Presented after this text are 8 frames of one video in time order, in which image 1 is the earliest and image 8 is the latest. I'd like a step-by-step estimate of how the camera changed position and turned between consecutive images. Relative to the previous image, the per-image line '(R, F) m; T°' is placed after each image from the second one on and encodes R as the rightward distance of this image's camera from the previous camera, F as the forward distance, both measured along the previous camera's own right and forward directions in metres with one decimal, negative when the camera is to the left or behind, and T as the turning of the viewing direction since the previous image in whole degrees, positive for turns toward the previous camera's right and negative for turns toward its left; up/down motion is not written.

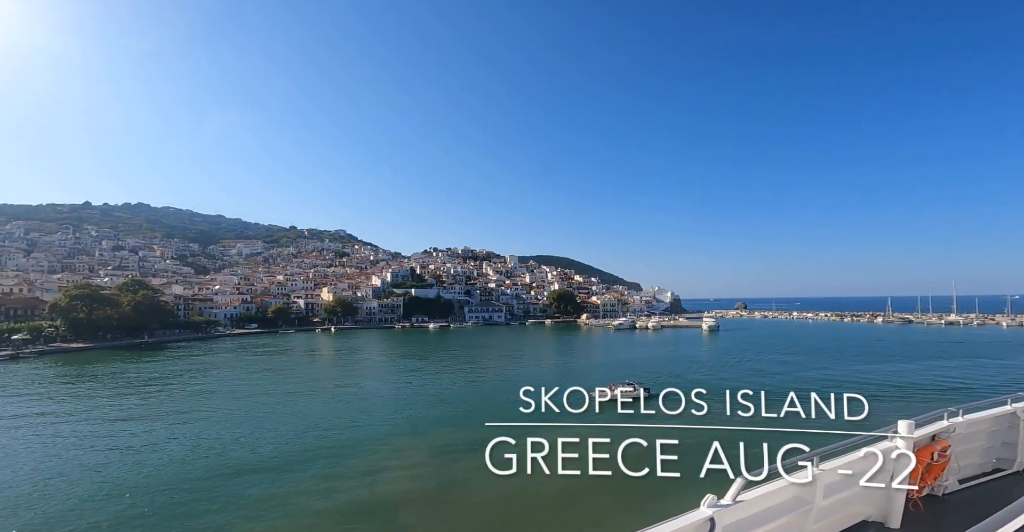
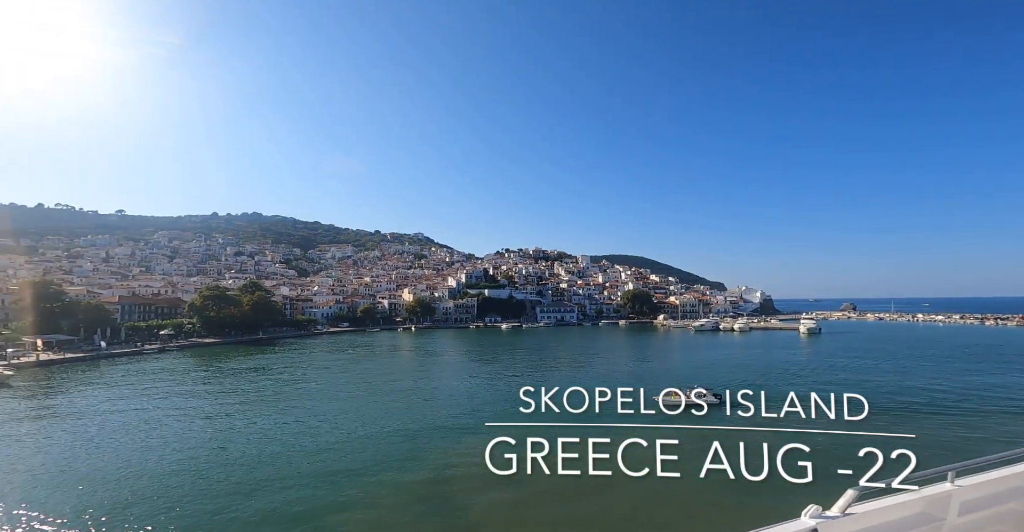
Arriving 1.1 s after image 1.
(-0.2, -0.2) m; -7°
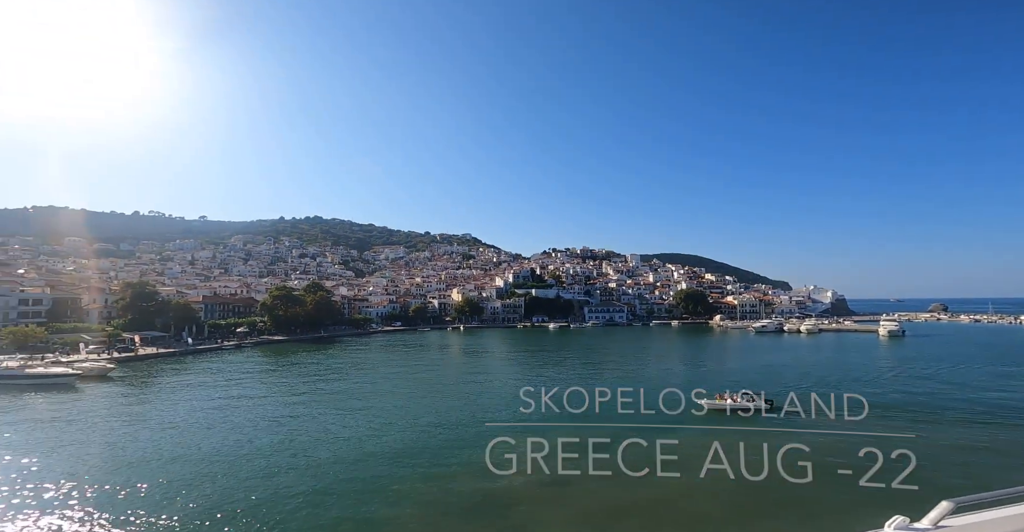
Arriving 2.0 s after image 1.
(-0.1, 0.0) m; -5°
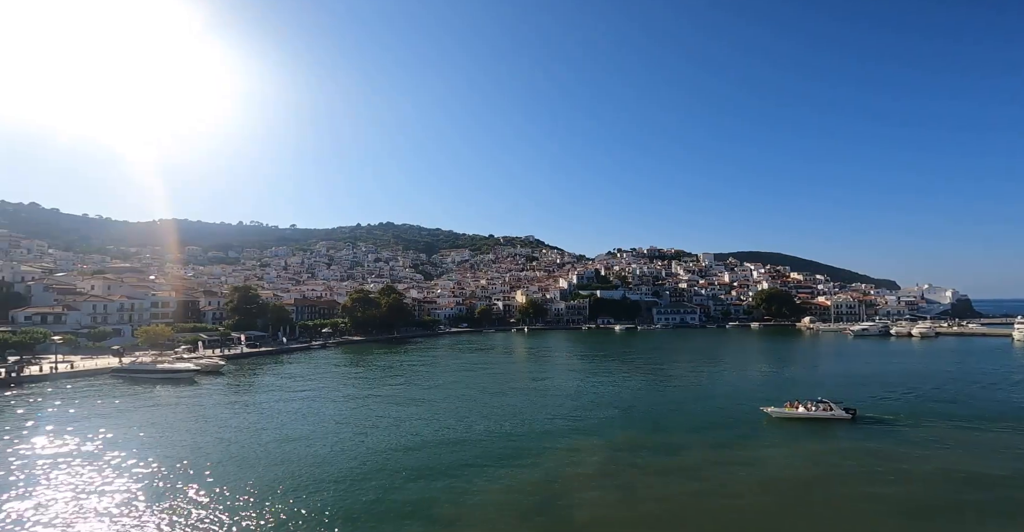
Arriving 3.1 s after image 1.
(-0.2, +0.1) m; -6°
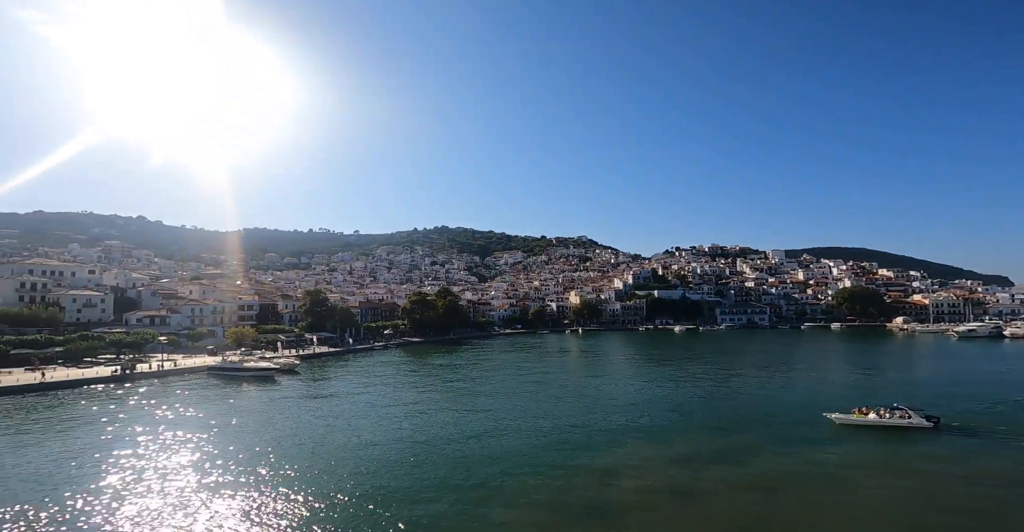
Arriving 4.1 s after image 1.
(-0.1, +0.2) m; -6°
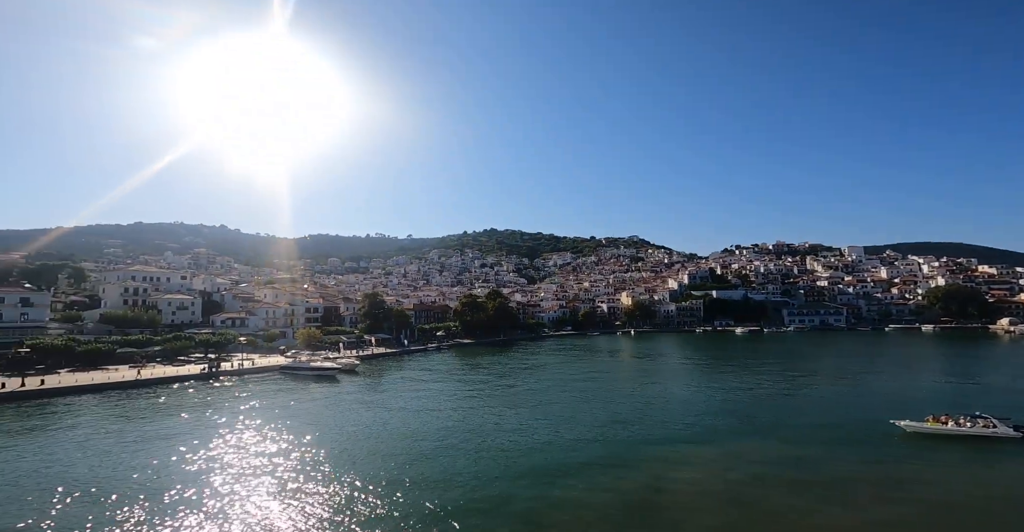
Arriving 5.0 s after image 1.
(0.0, +0.3) m; -5°
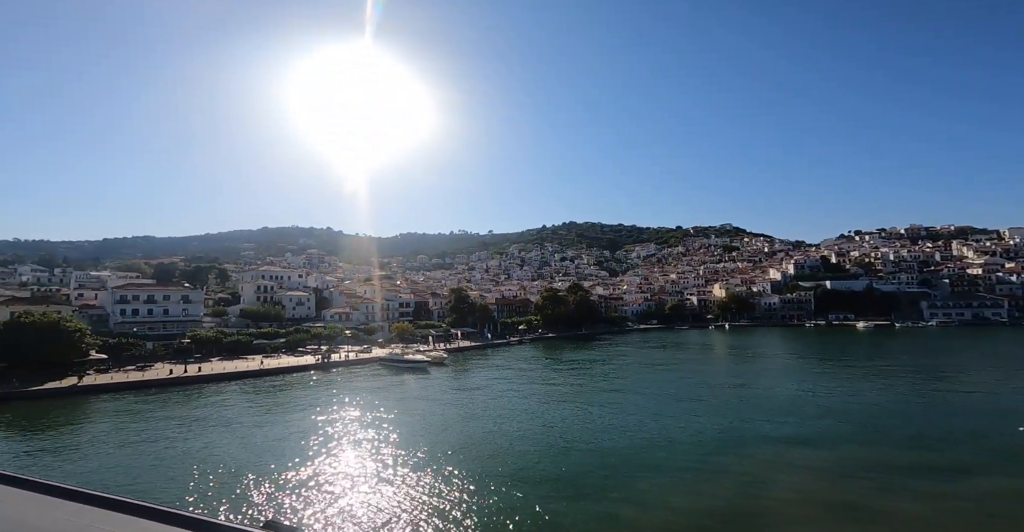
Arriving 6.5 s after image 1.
(-0.2, +0.5) m; -9°
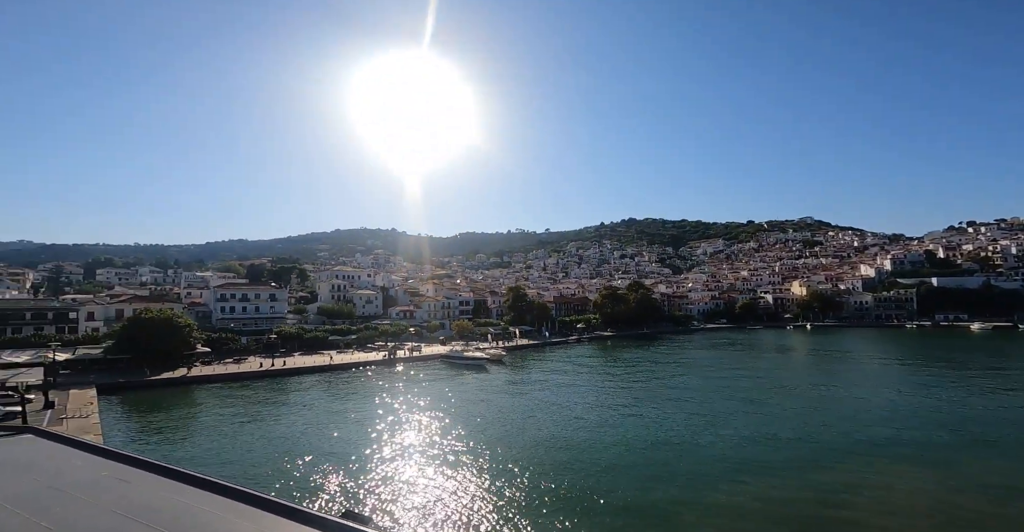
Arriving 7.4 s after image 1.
(-0.4, +0.1) m; -6°
